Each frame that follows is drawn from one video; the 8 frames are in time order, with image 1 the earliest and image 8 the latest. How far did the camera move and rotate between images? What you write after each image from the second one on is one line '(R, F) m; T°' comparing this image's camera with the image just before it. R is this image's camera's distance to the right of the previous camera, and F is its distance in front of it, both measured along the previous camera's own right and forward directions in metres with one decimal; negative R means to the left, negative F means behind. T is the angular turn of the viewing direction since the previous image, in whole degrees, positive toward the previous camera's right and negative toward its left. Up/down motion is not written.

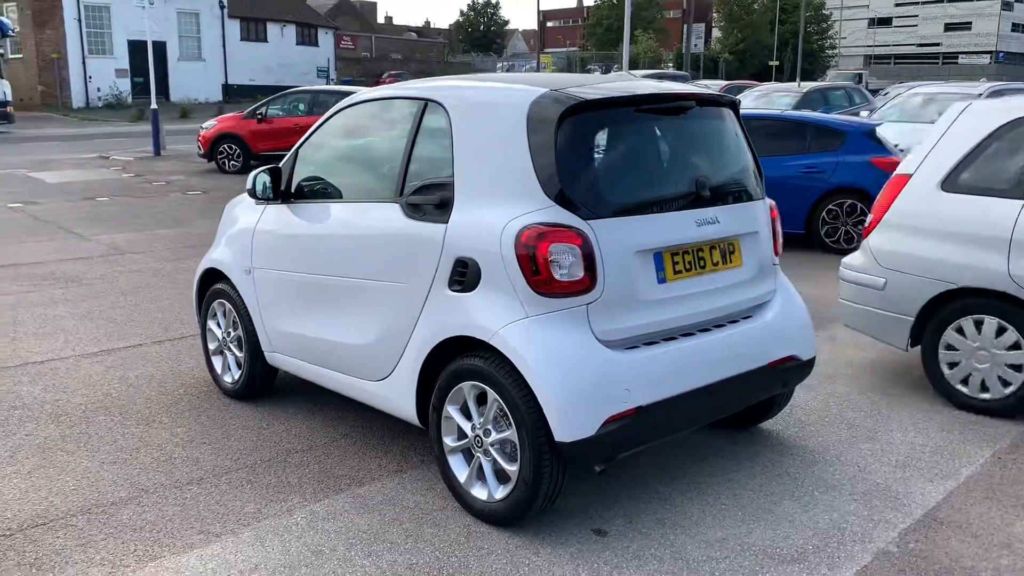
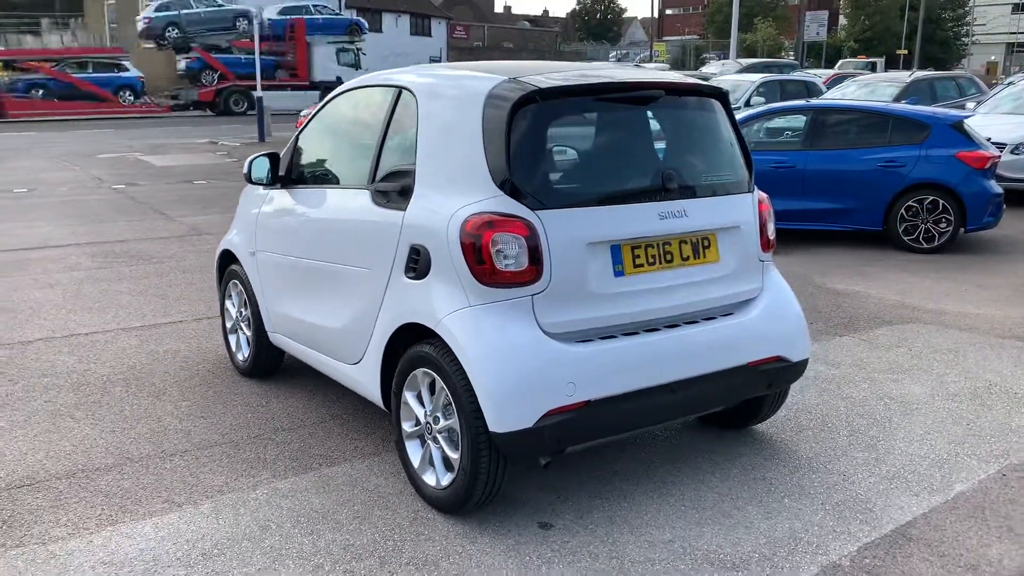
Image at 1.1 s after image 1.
(+0.6, +0.1) m; -7°
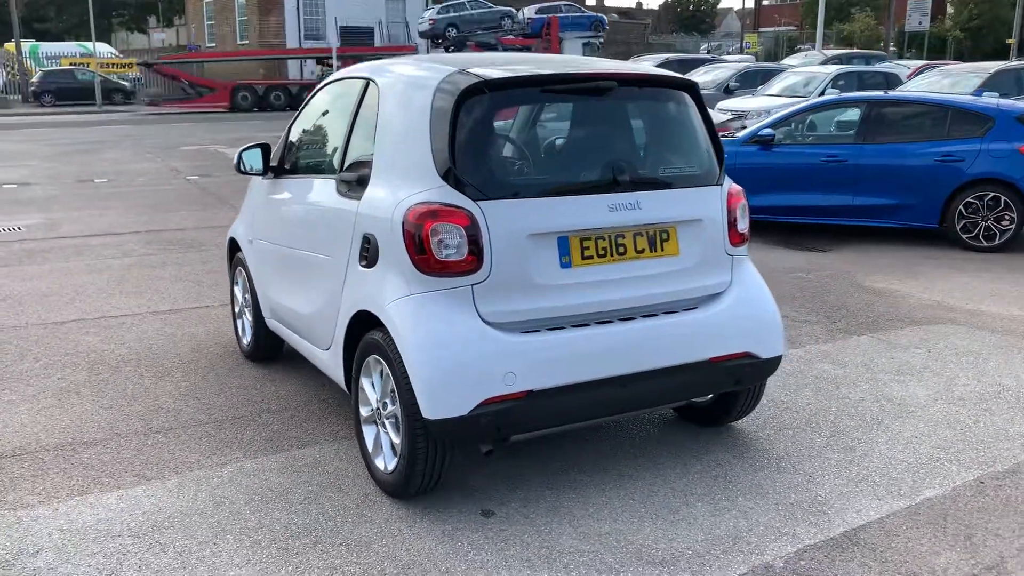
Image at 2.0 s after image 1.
(+0.6, 0.0) m; -6°
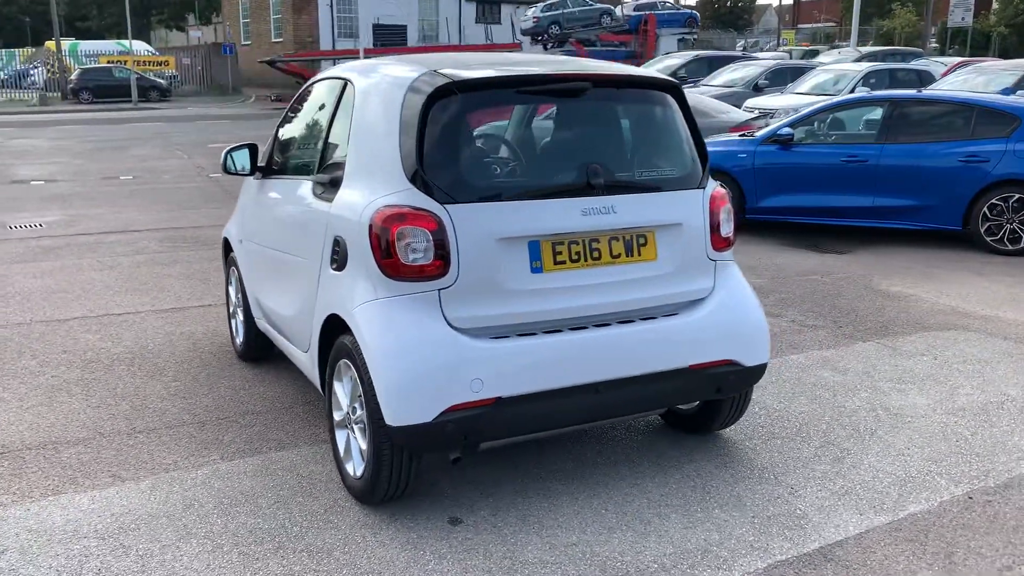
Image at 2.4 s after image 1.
(+0.3, +0.1) m; -2°
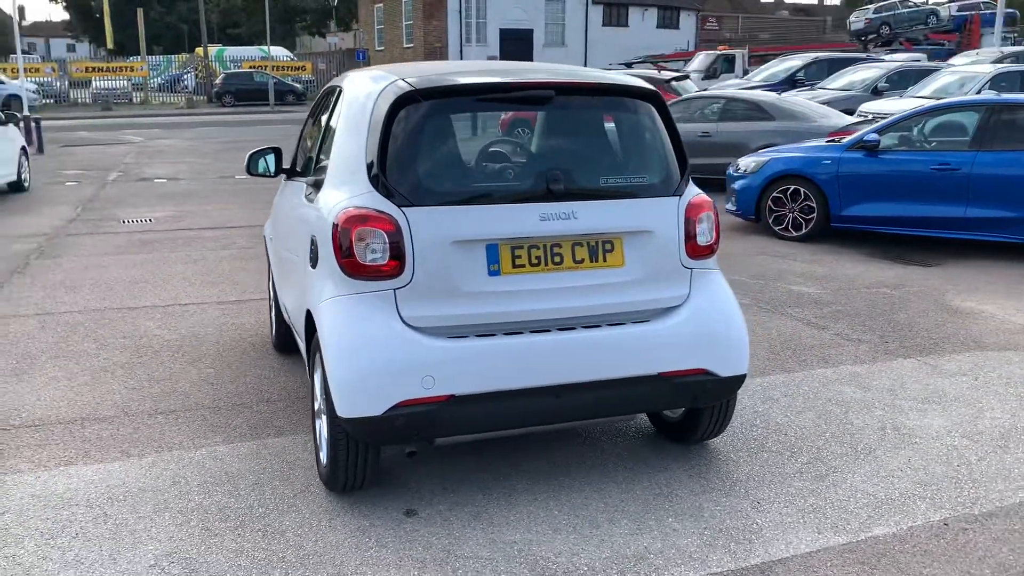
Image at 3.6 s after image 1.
(+0.7, 0.0) m; -8°
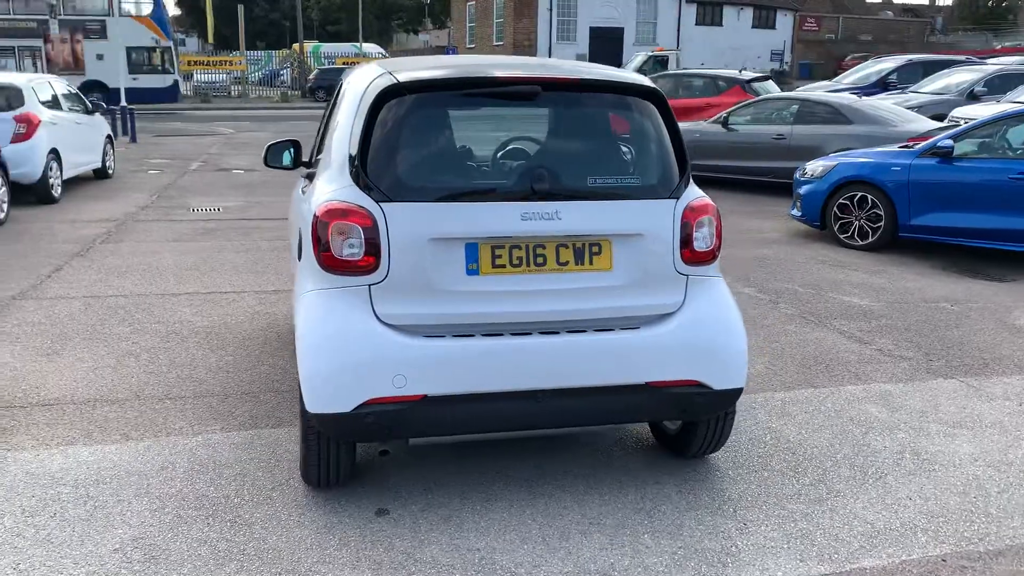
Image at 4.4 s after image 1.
(+0.4, +0.1) m; -6°
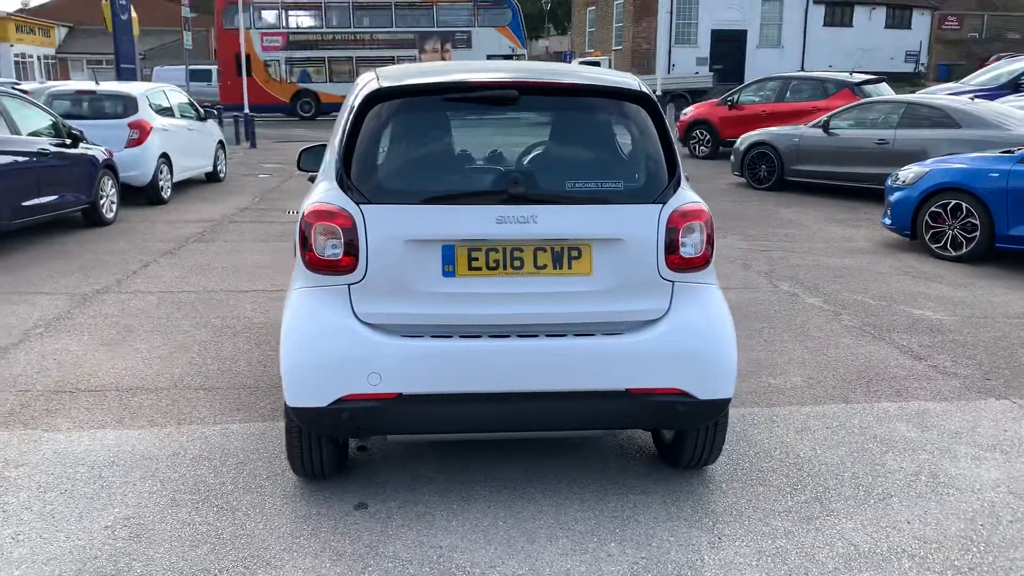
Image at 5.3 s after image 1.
(+0.6, 0.0) m; -8°
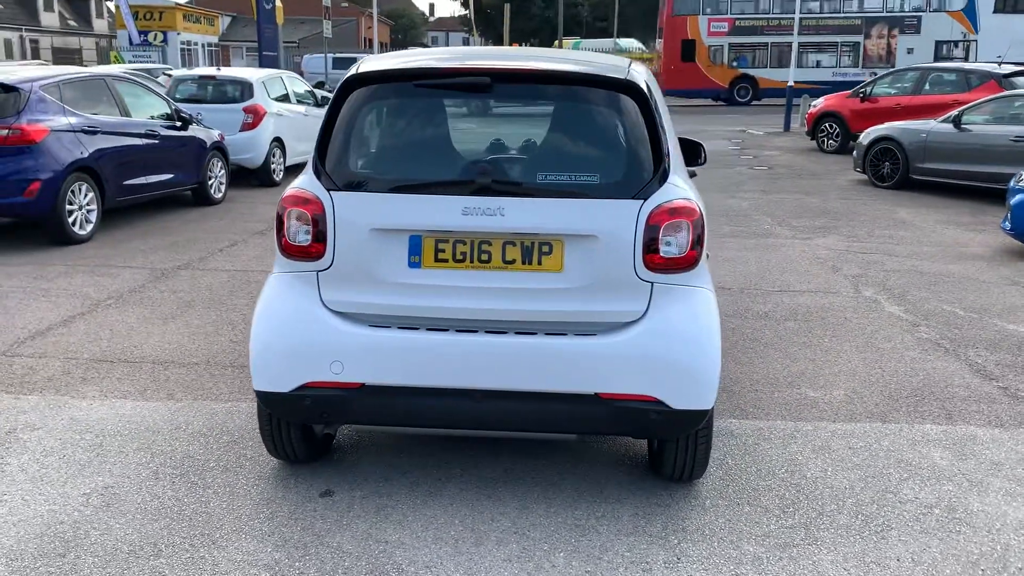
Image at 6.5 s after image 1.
(+0.7, +0.2) m; -9°
